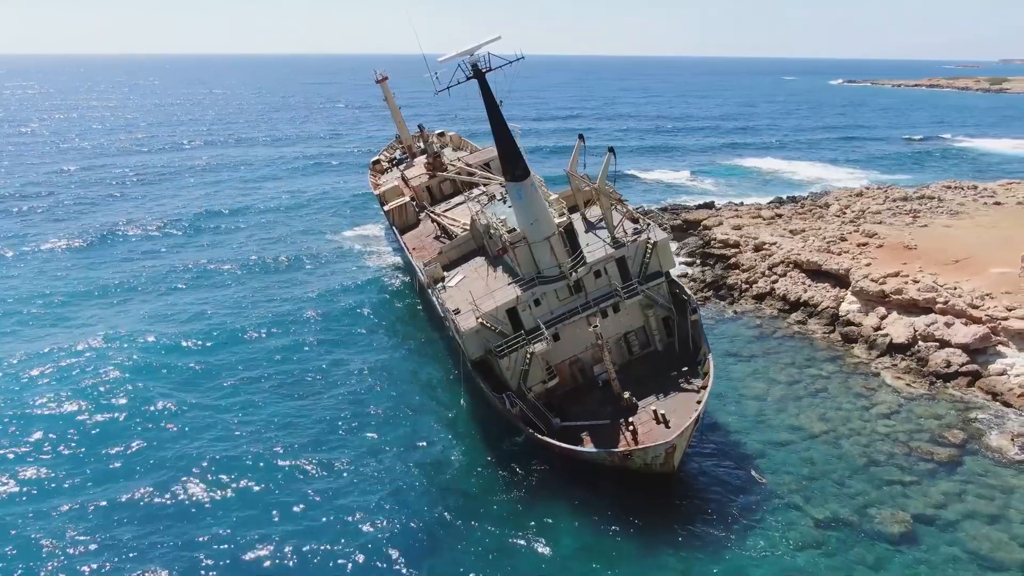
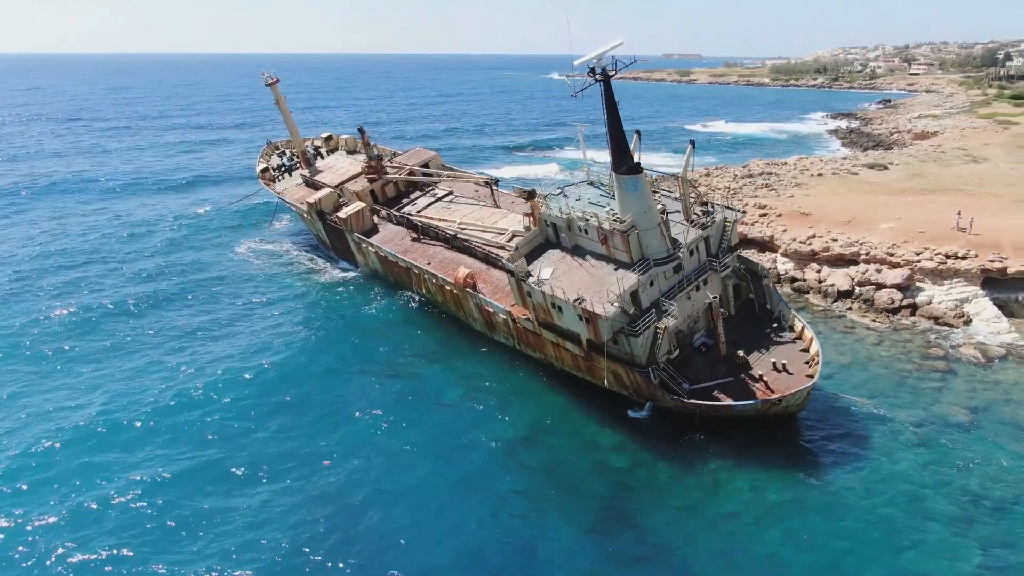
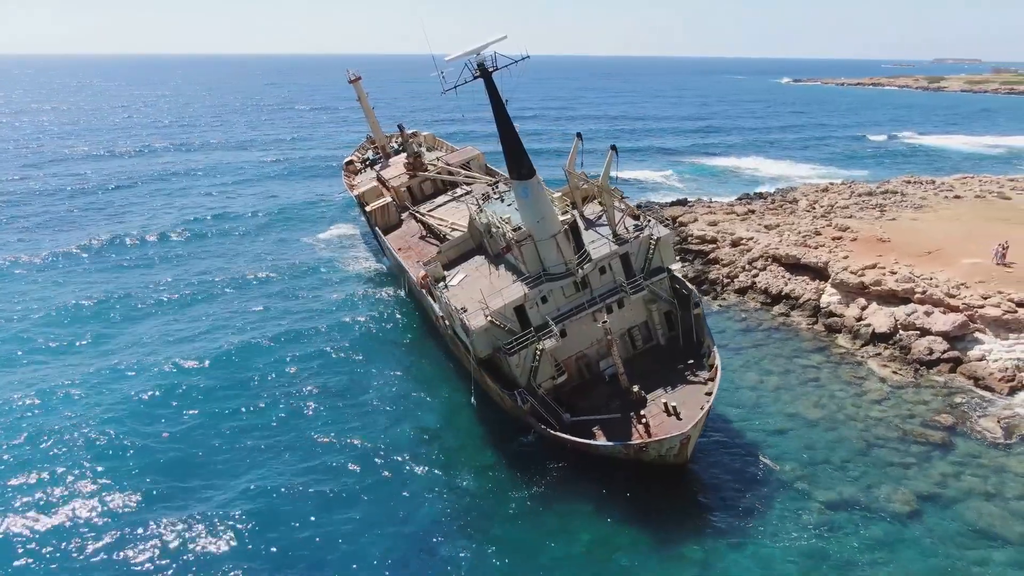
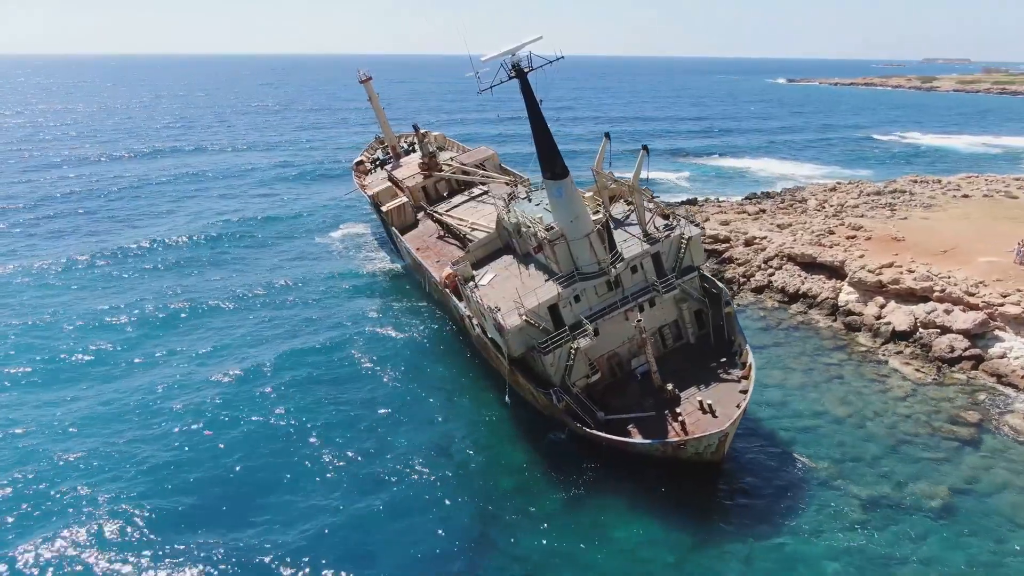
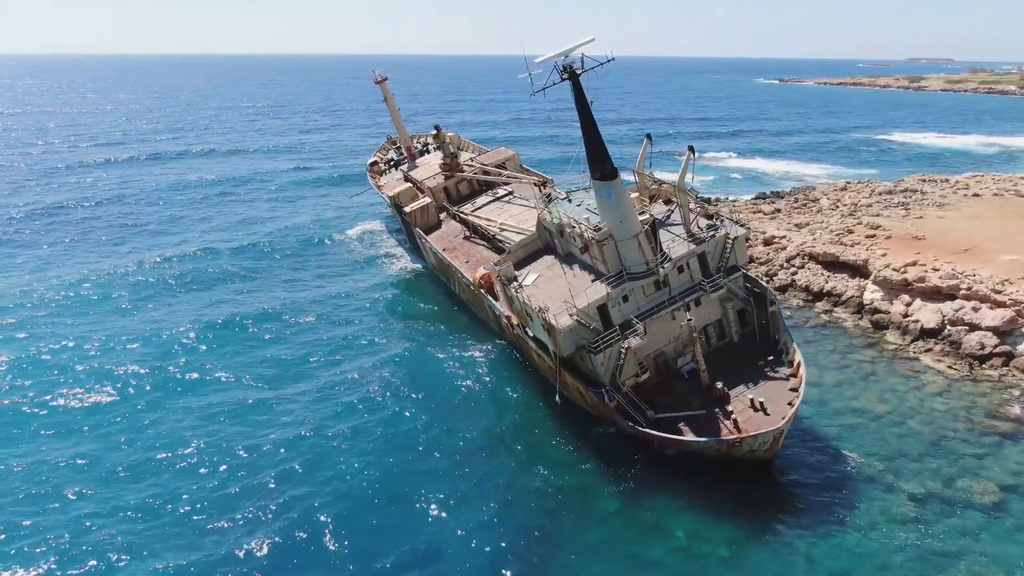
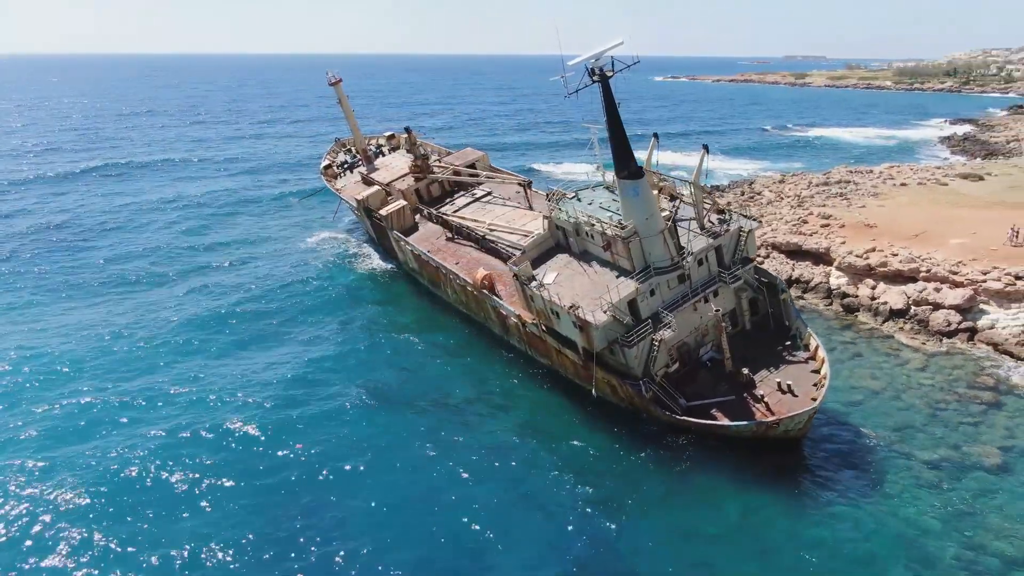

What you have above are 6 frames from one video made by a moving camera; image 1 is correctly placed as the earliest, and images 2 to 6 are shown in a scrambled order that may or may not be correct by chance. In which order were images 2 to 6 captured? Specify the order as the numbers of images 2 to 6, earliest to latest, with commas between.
3, 4, 5, 6, 2
